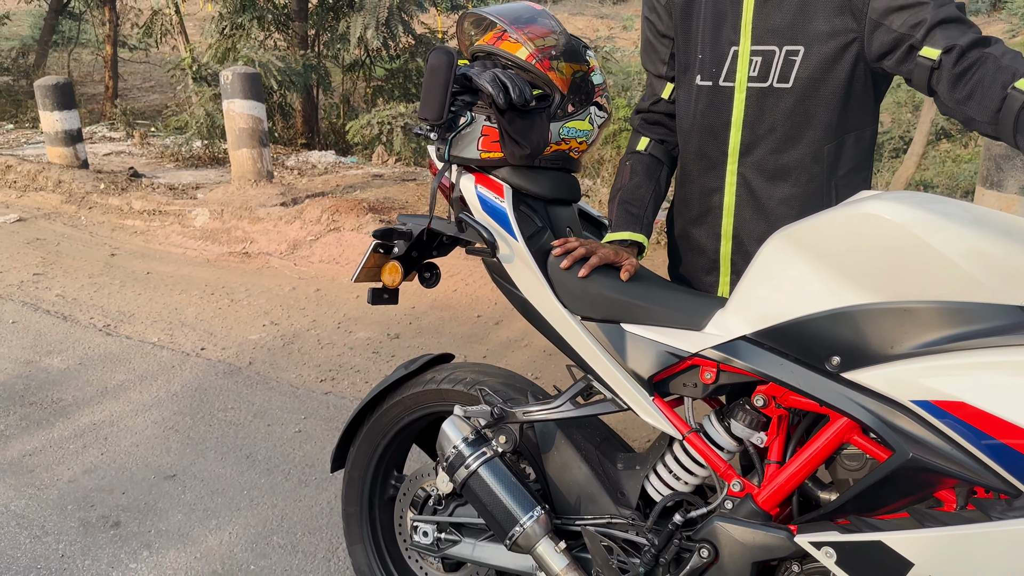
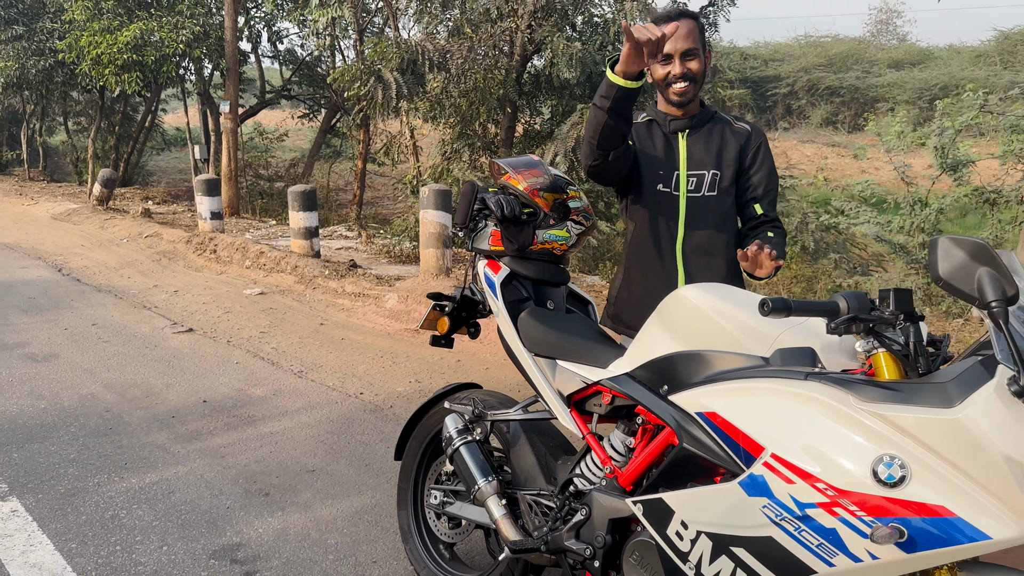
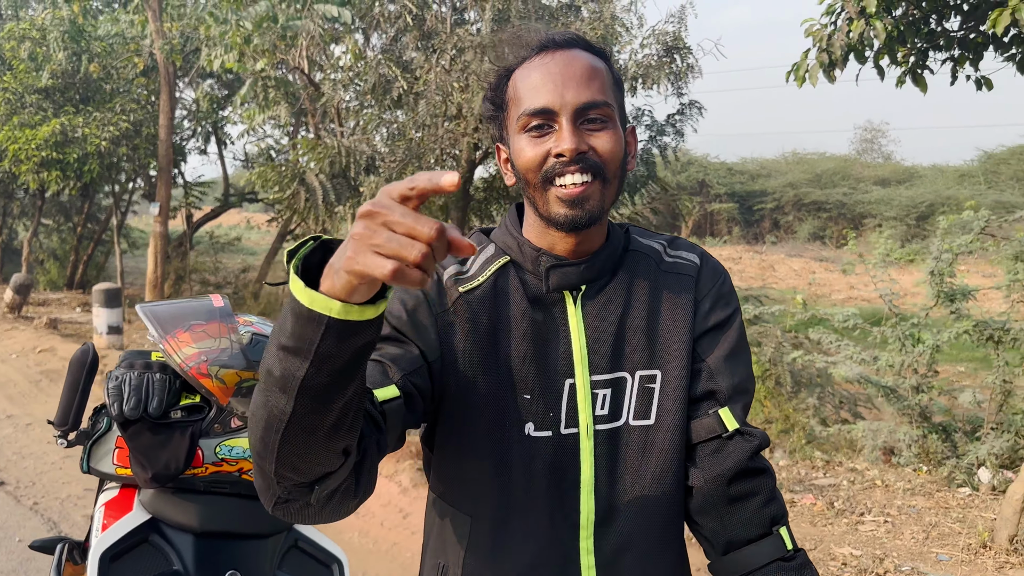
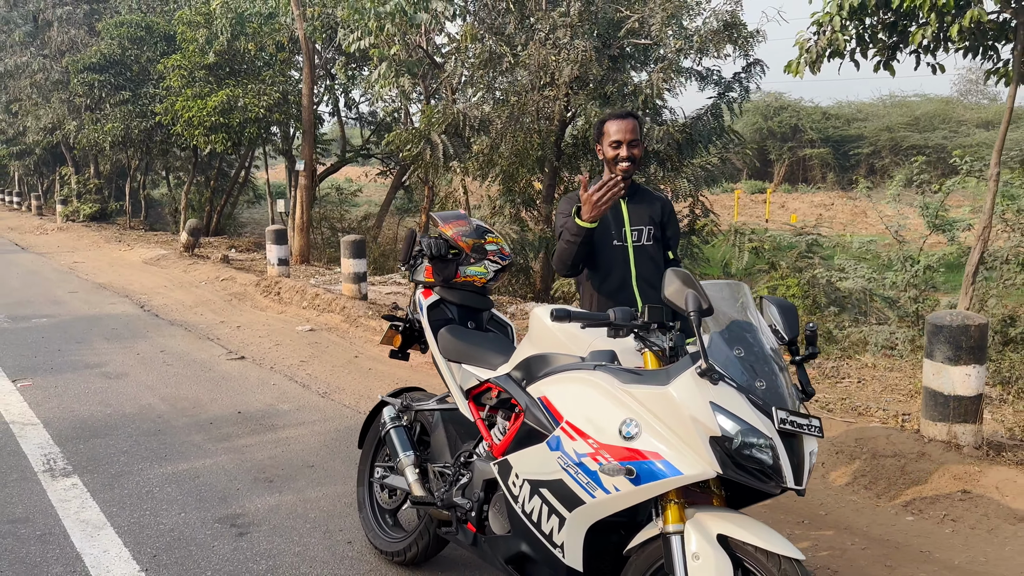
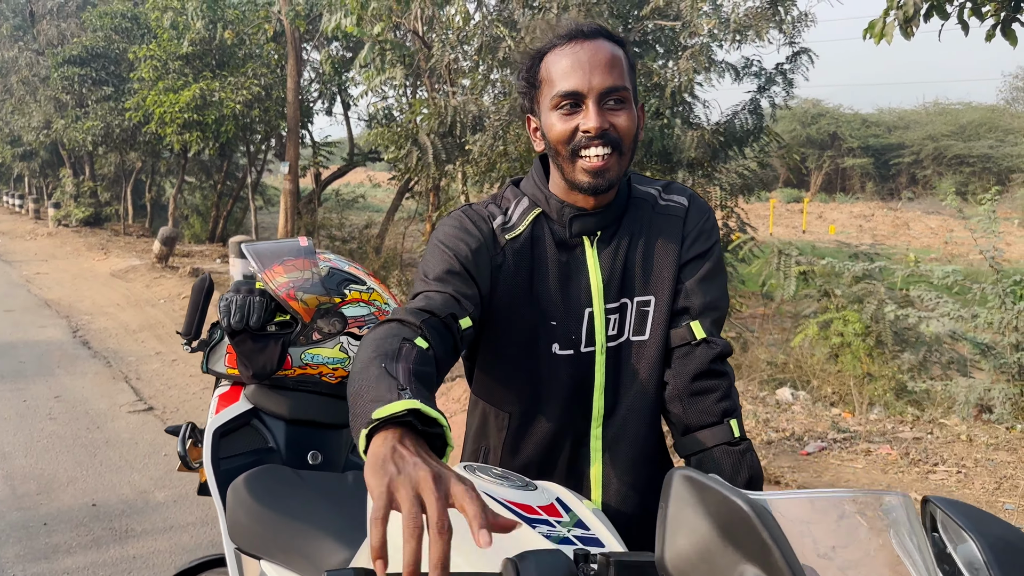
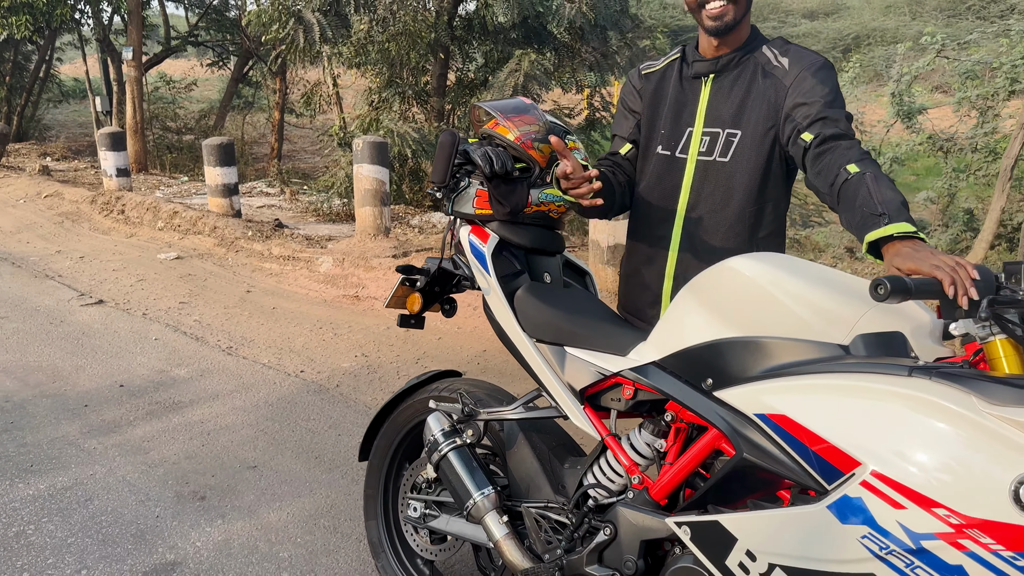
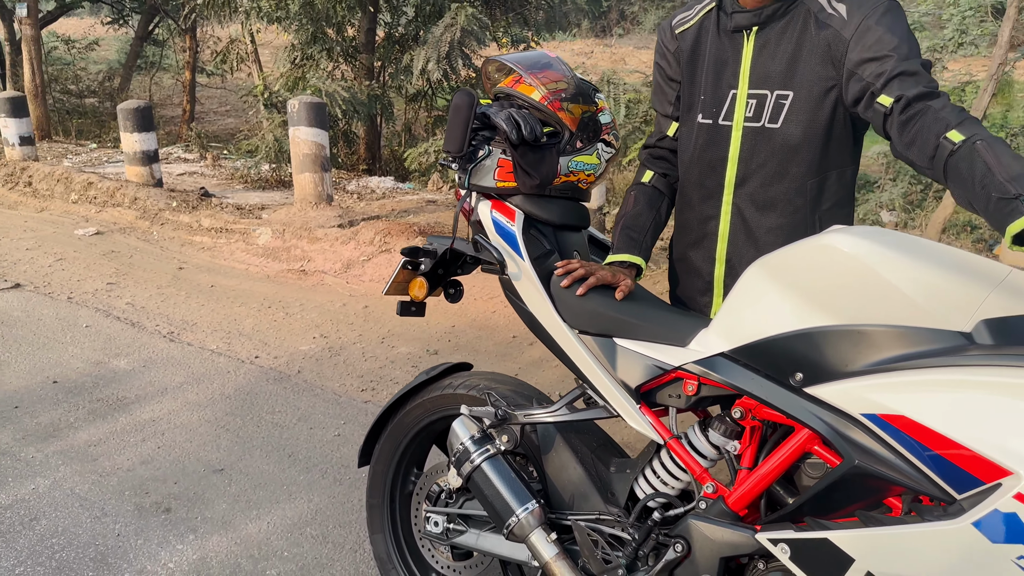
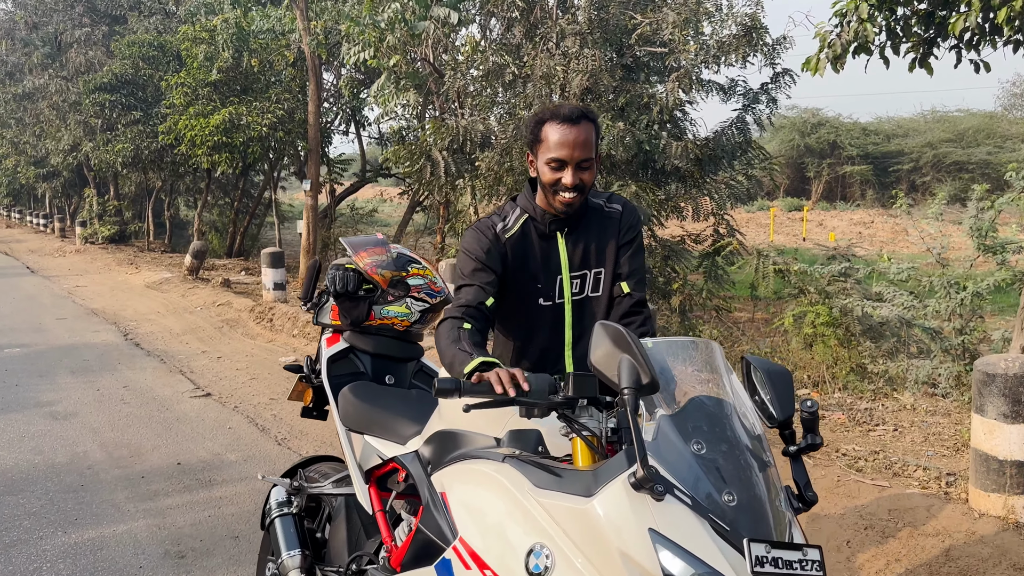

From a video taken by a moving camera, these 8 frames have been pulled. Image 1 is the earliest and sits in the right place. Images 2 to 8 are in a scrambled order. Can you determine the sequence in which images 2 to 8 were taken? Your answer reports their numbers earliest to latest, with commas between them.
7, 6, 2, 4, 8, 5, 3
